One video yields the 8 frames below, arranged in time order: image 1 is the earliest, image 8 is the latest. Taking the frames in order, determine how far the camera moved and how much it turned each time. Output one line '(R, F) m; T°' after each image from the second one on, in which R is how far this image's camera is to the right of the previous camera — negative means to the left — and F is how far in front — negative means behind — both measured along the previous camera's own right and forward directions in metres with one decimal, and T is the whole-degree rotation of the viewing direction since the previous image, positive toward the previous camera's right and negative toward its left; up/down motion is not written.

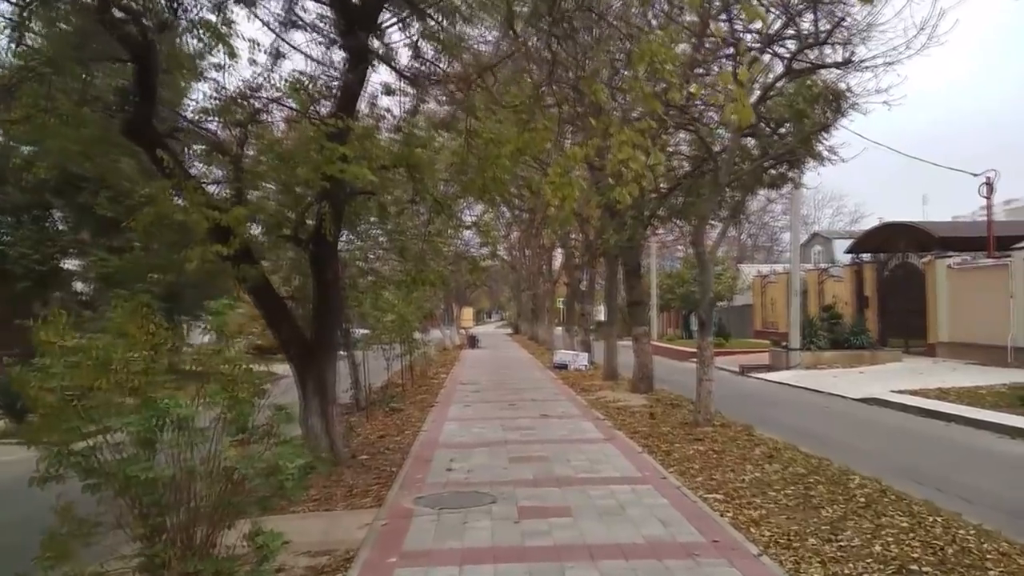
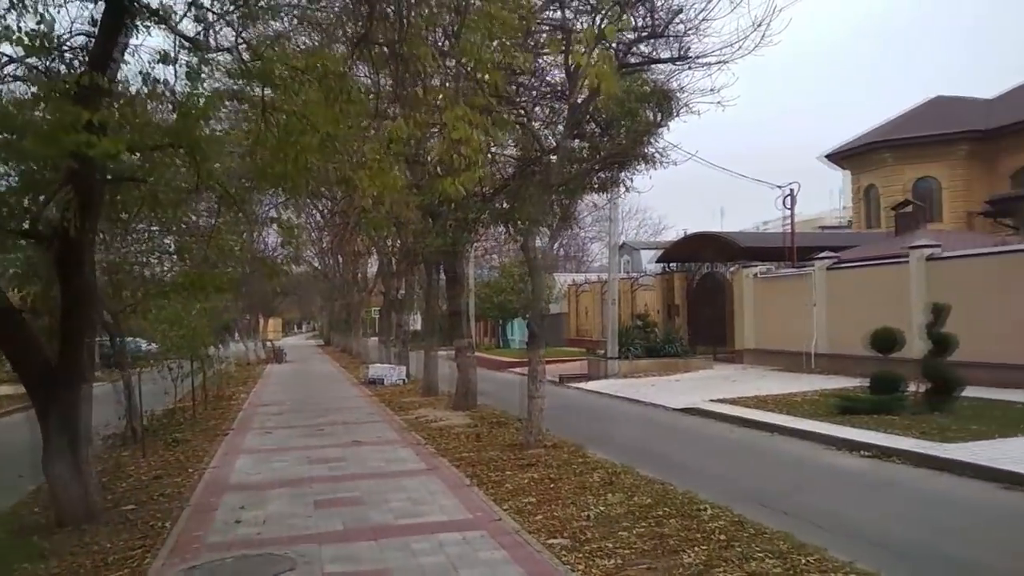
(+0.1, +1.5) m; +12°
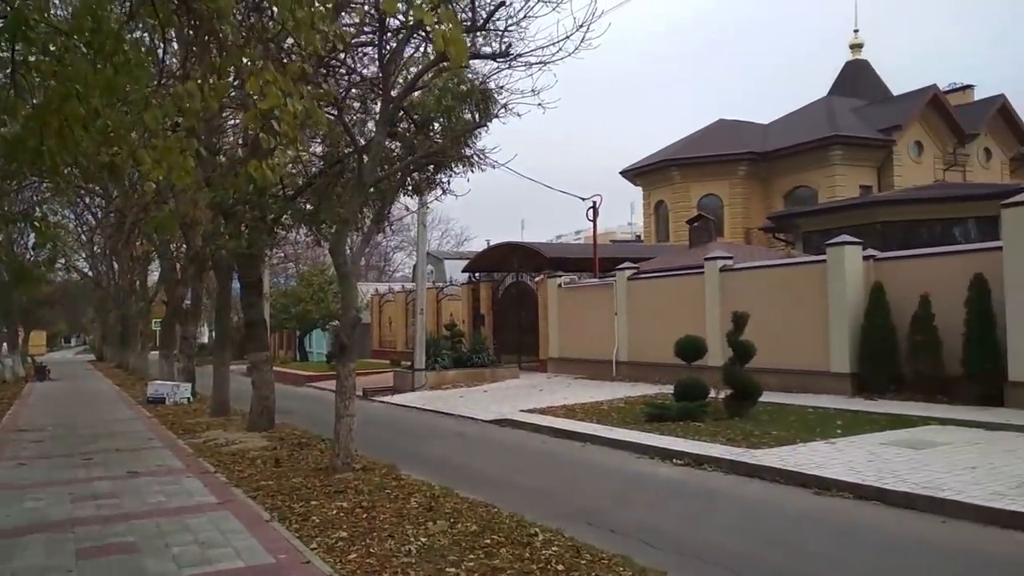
(-0.1, +0.8) m; +13°
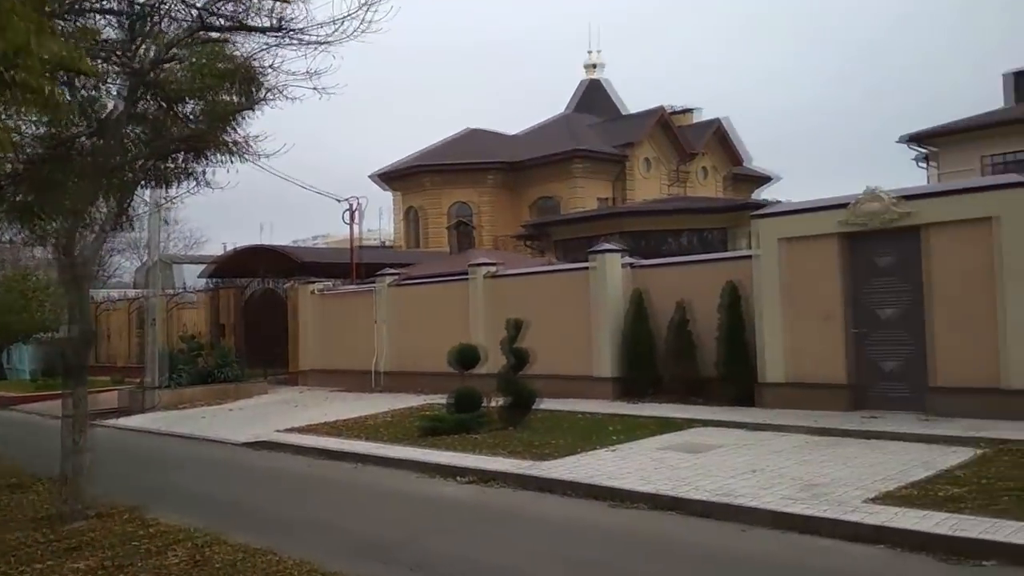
(-0.4, +1.0) m; +17°
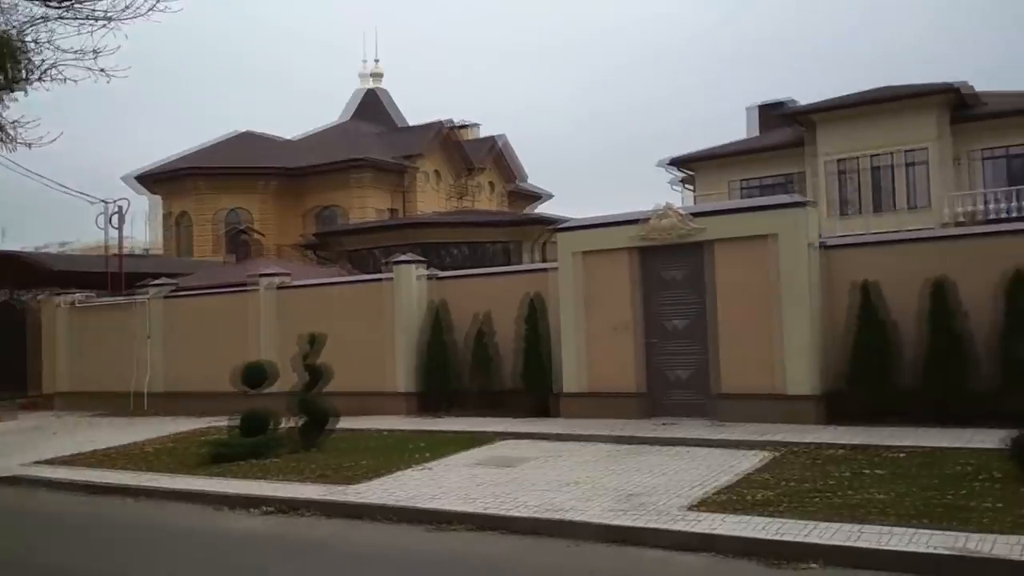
(-0.4, +0.5) m; +15°
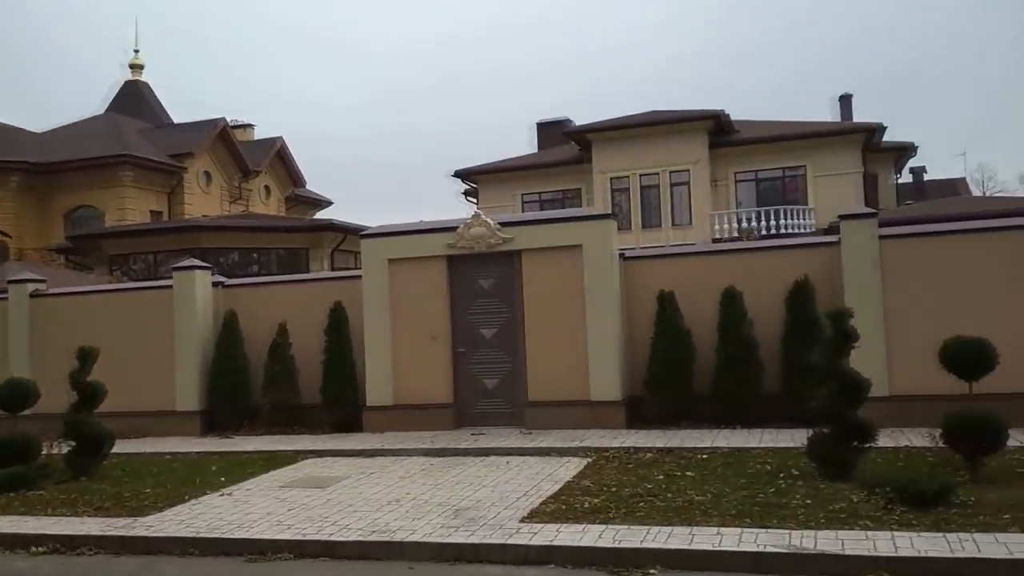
(-0.5, +0.4) m; +15°
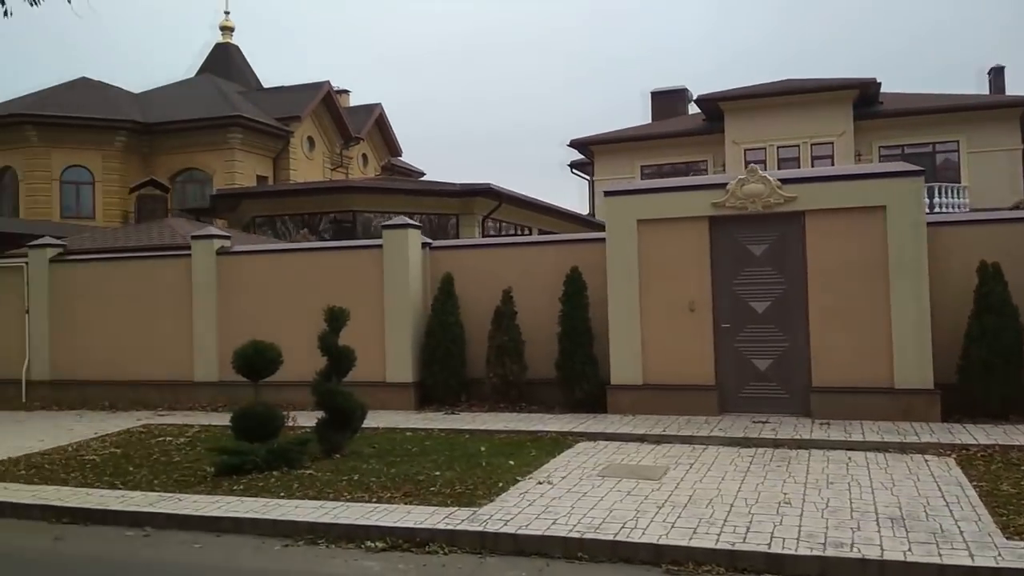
(-3.3, +1.5) m; -3°
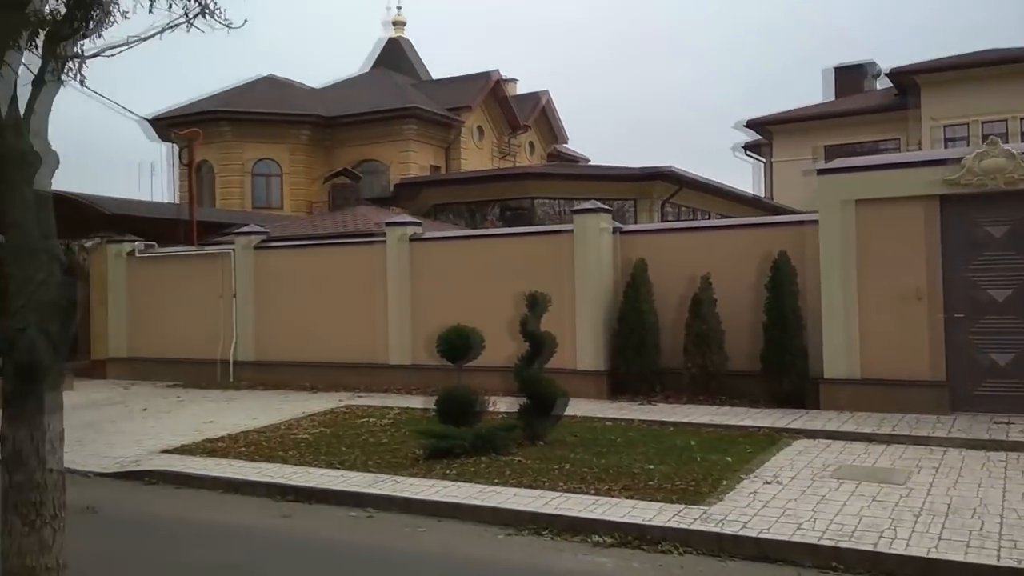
(-0.6, +0.3) m; -10°
